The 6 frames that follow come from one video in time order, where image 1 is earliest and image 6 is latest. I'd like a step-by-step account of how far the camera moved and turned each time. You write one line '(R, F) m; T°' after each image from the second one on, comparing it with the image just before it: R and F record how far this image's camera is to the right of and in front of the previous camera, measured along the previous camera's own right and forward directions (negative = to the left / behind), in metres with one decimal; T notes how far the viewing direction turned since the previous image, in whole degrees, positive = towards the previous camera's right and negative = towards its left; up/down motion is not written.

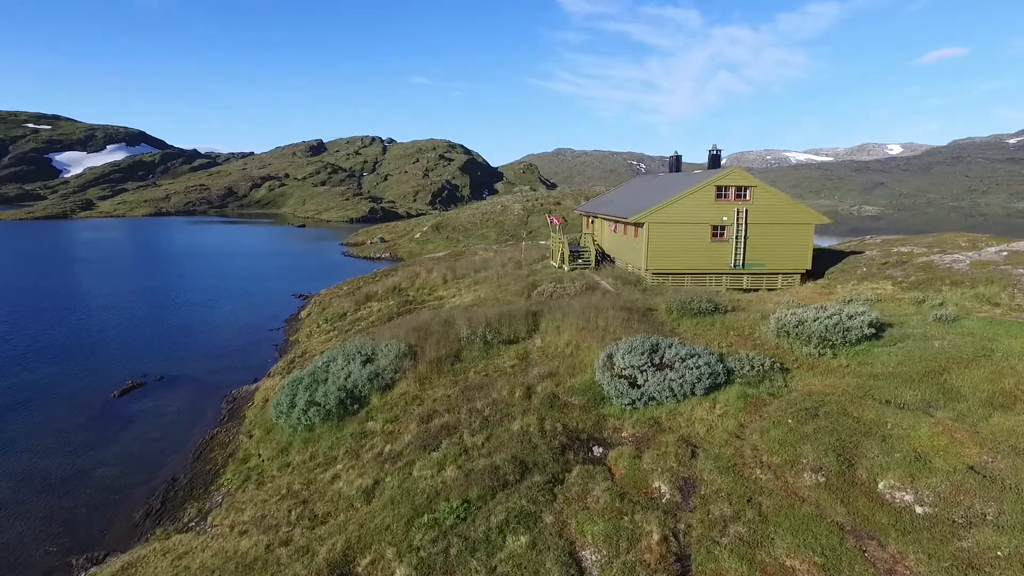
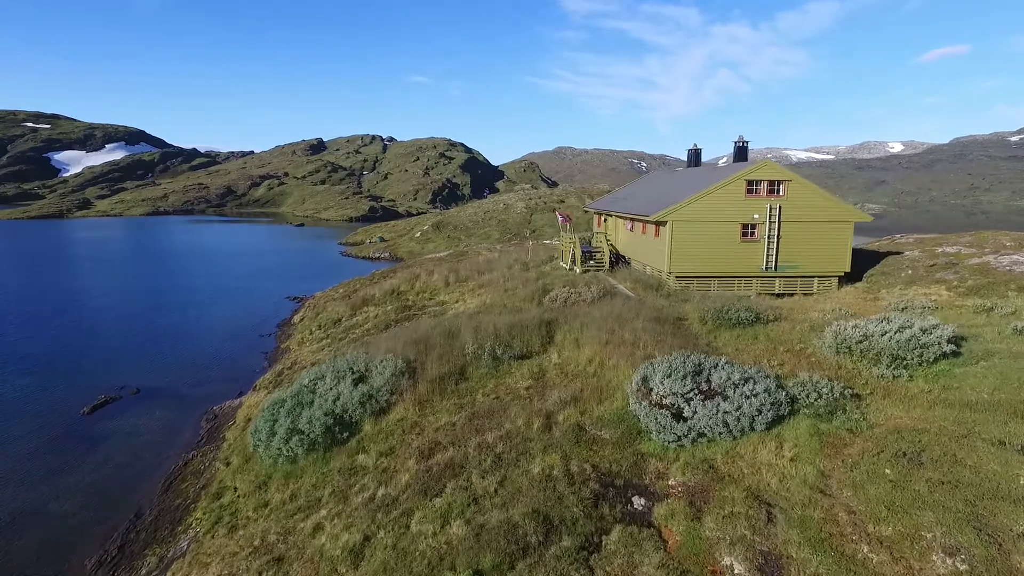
(-0.3, +2.1) m; 0°
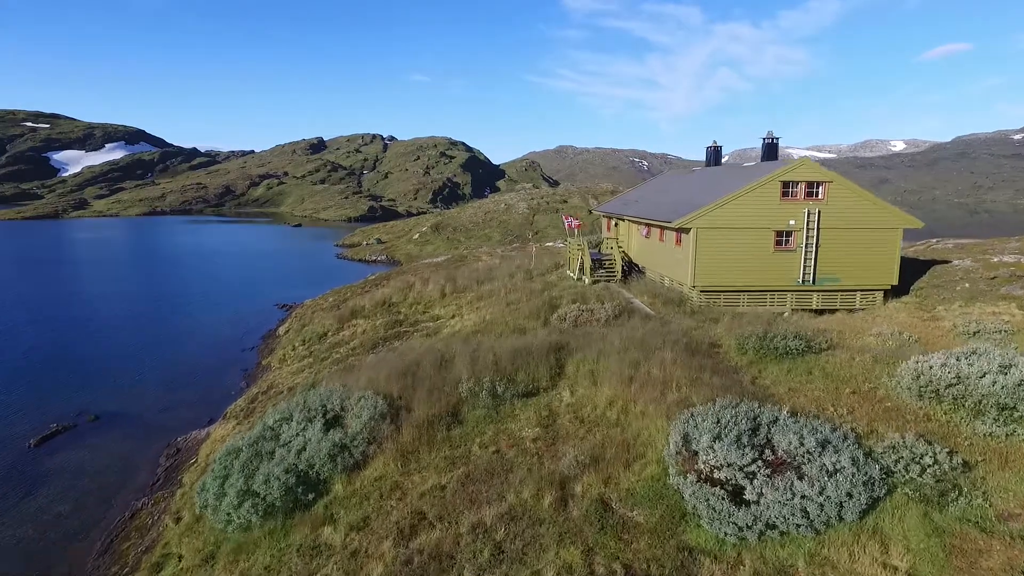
(0.0, +2.5) m; 0°
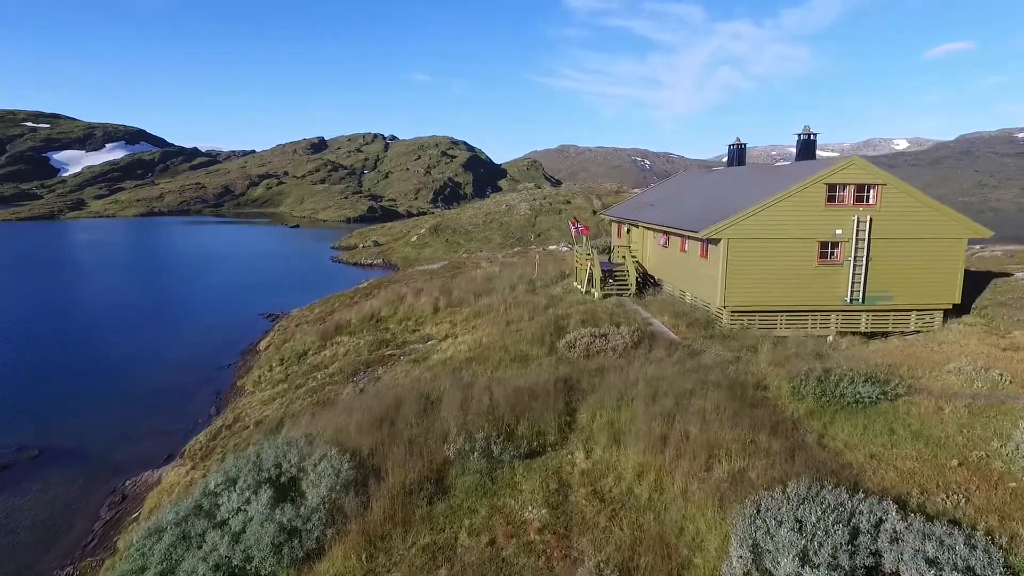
(0.0, +2.6) m; 0°
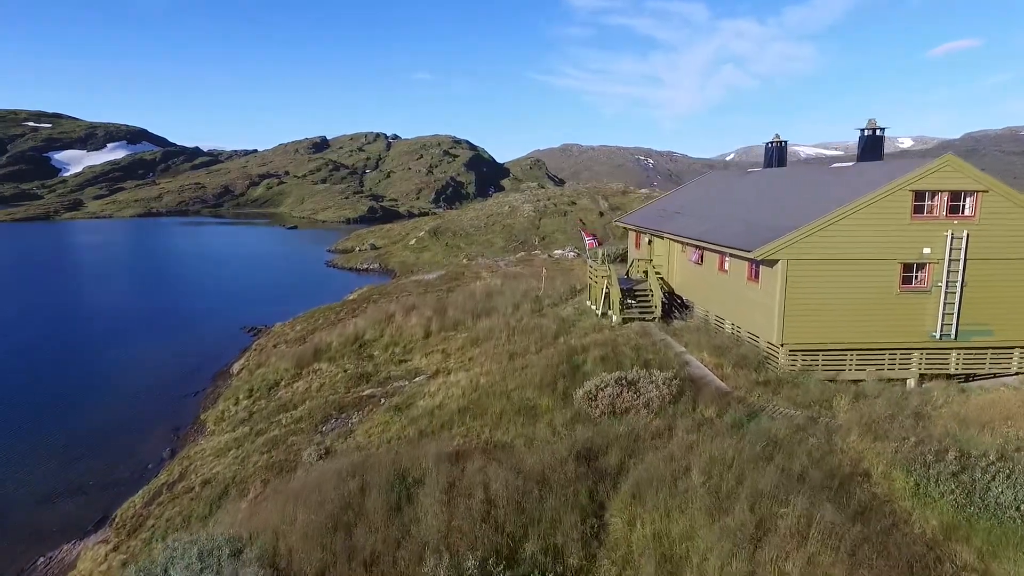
(0.0, +3.1) m; 0°
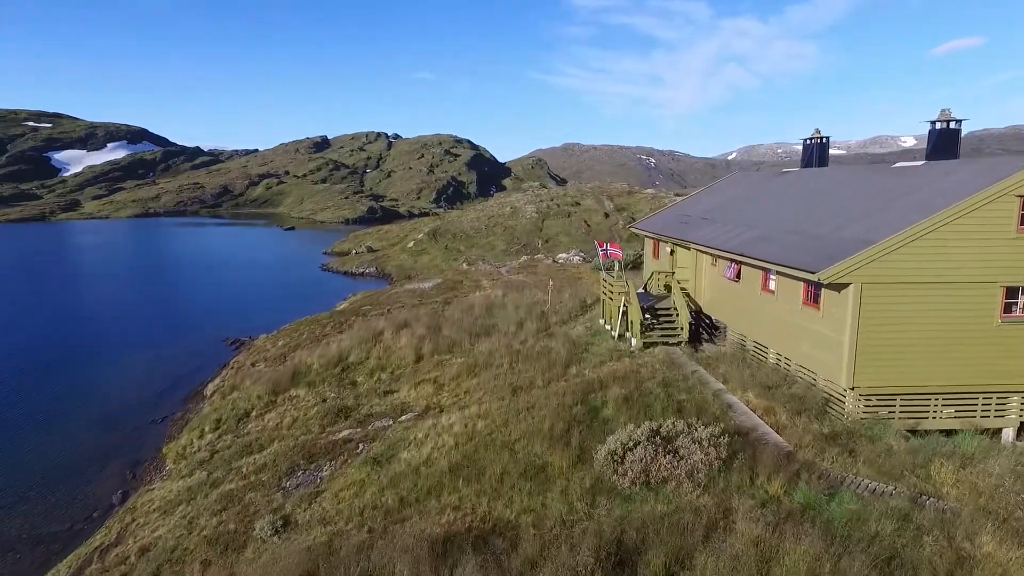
(0.0, +2.5) m; 0°
